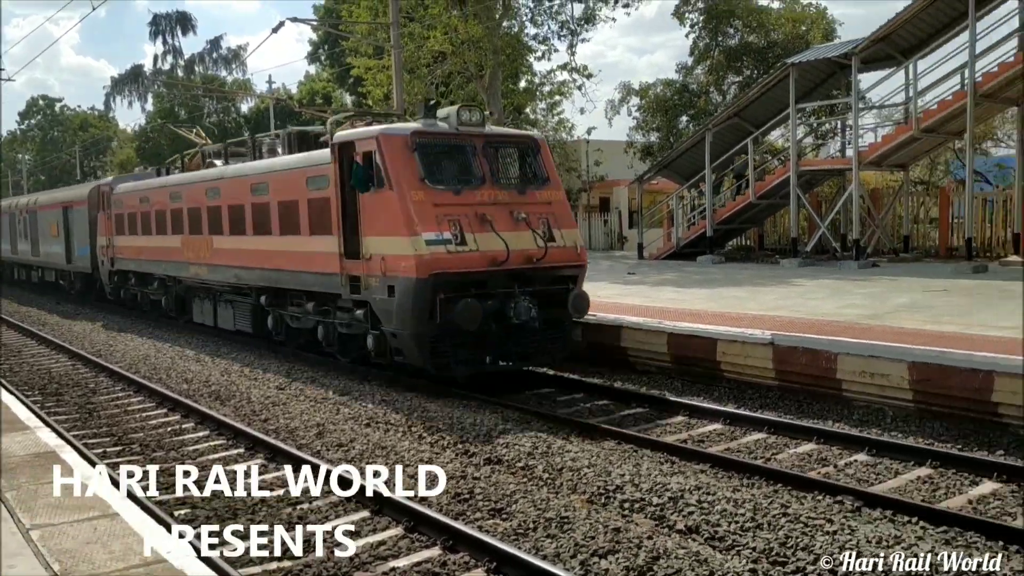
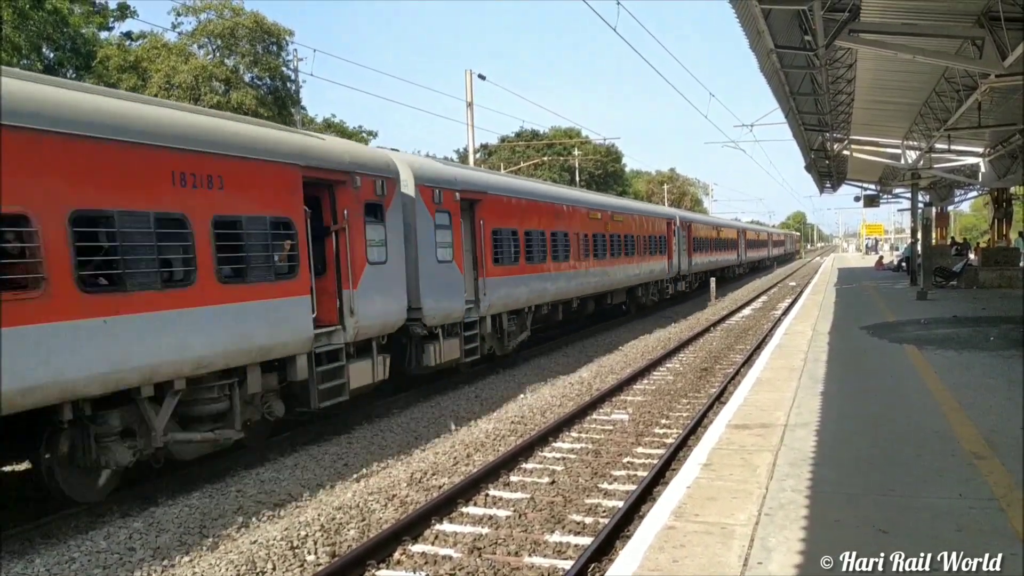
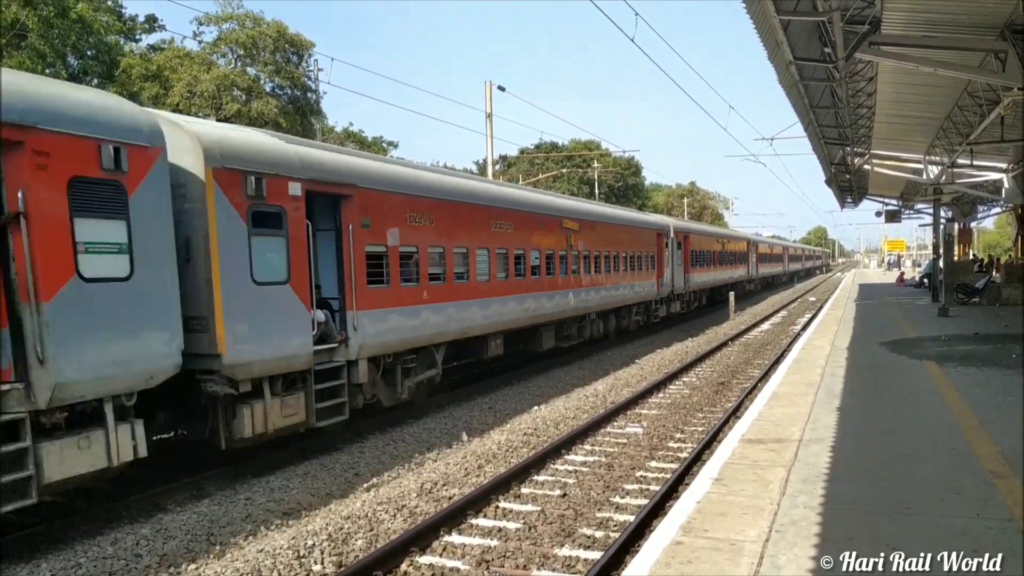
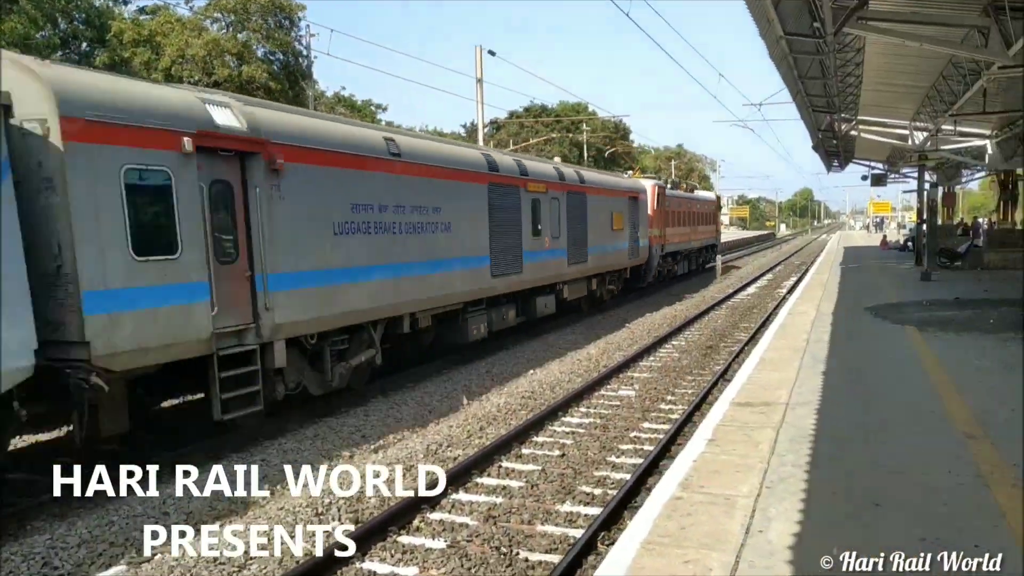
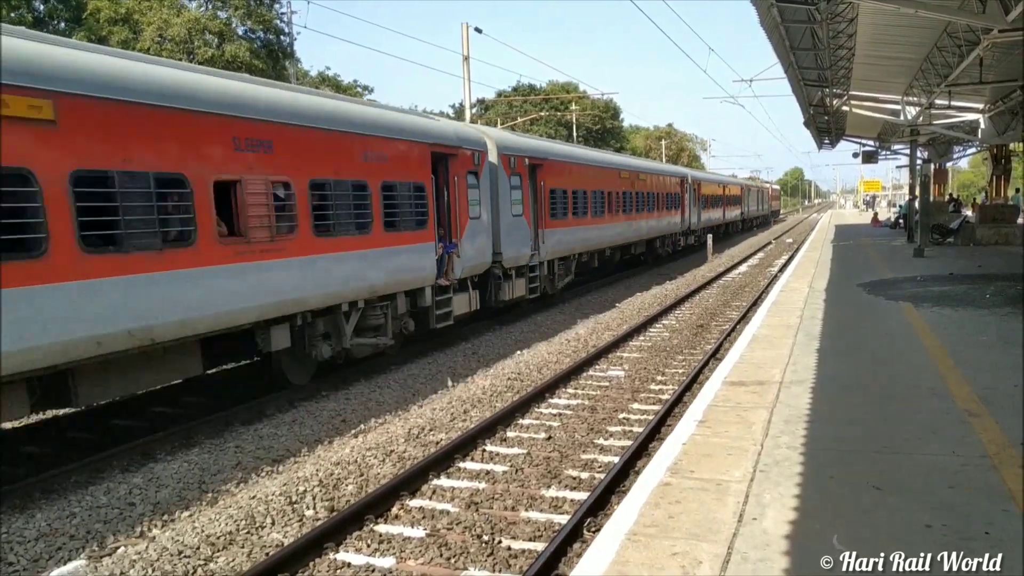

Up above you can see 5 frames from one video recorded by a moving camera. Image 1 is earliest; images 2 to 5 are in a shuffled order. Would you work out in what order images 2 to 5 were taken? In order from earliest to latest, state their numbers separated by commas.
4, 5, 2, 3
